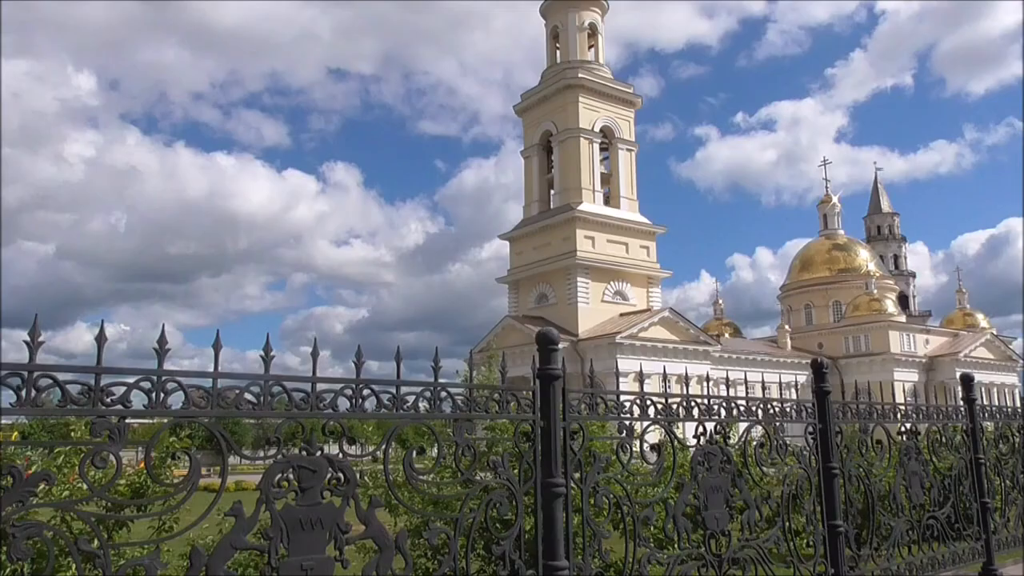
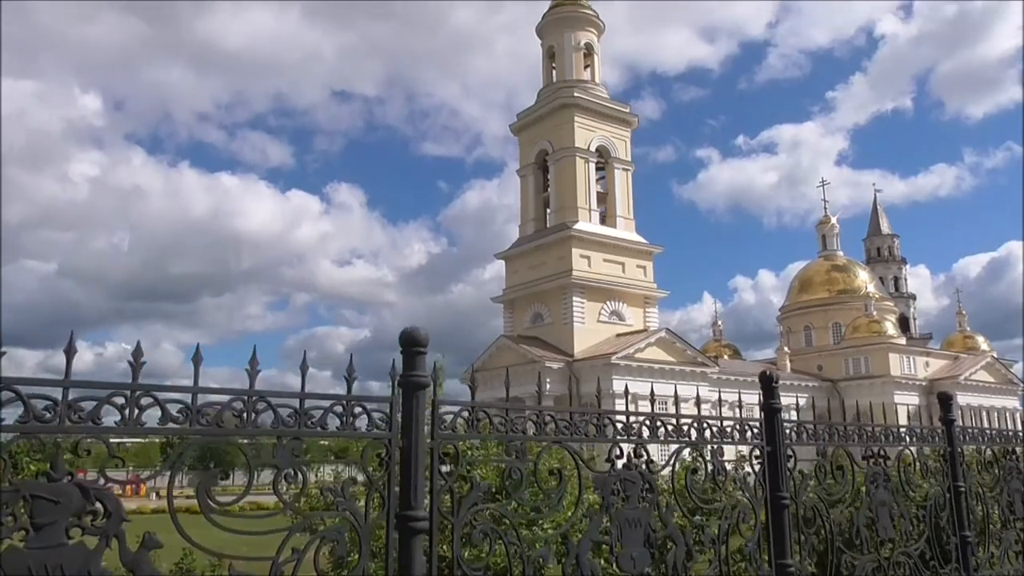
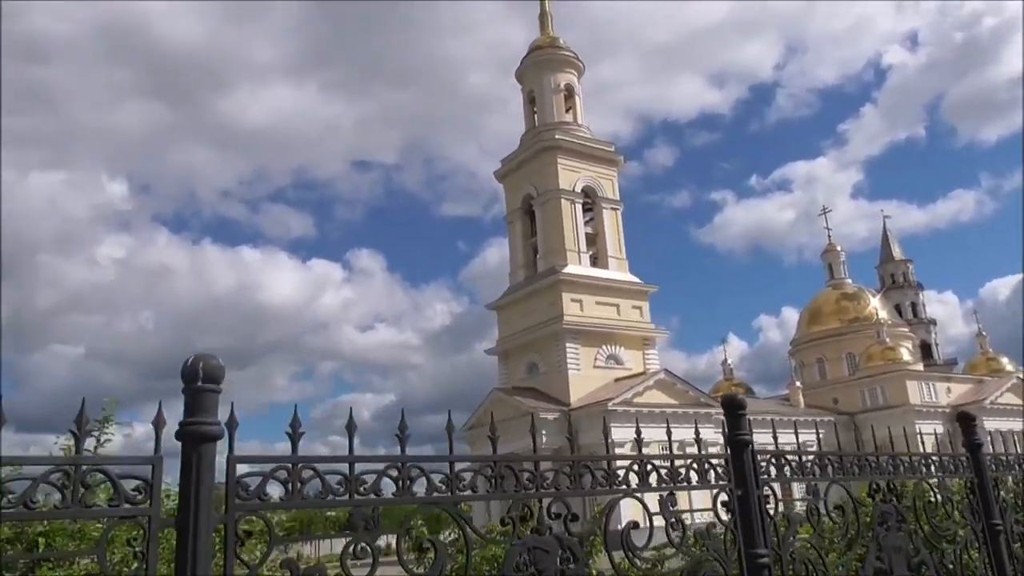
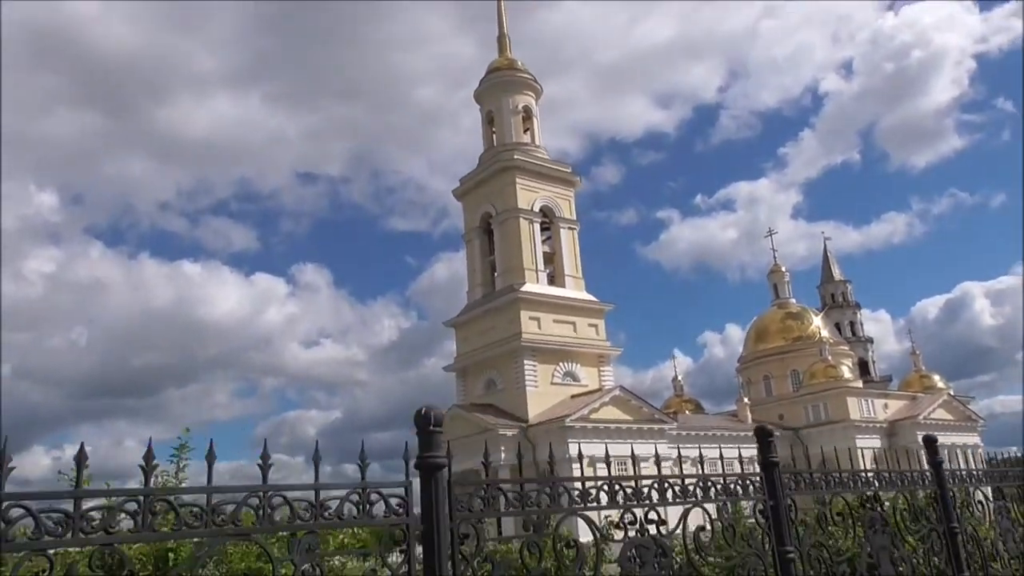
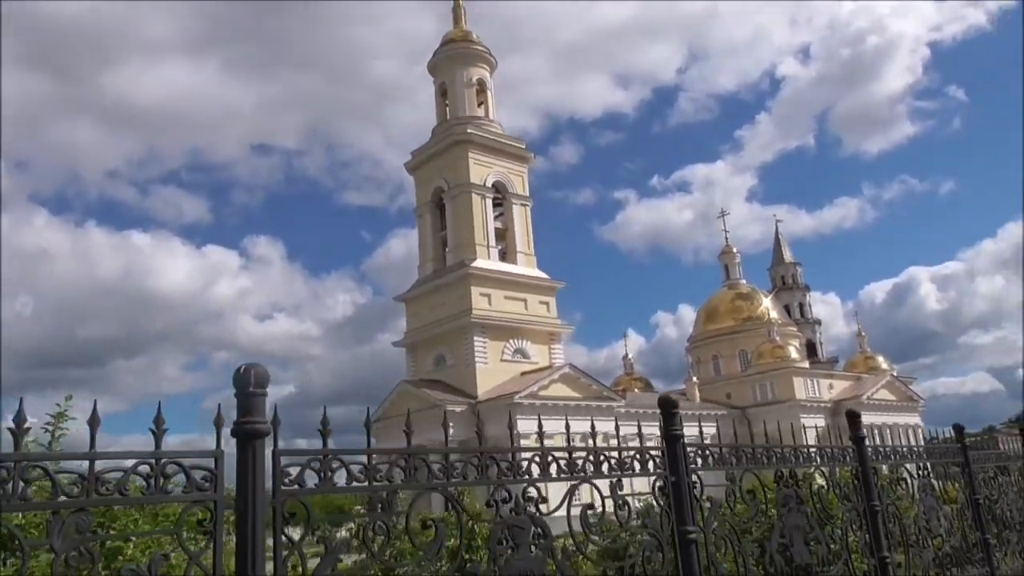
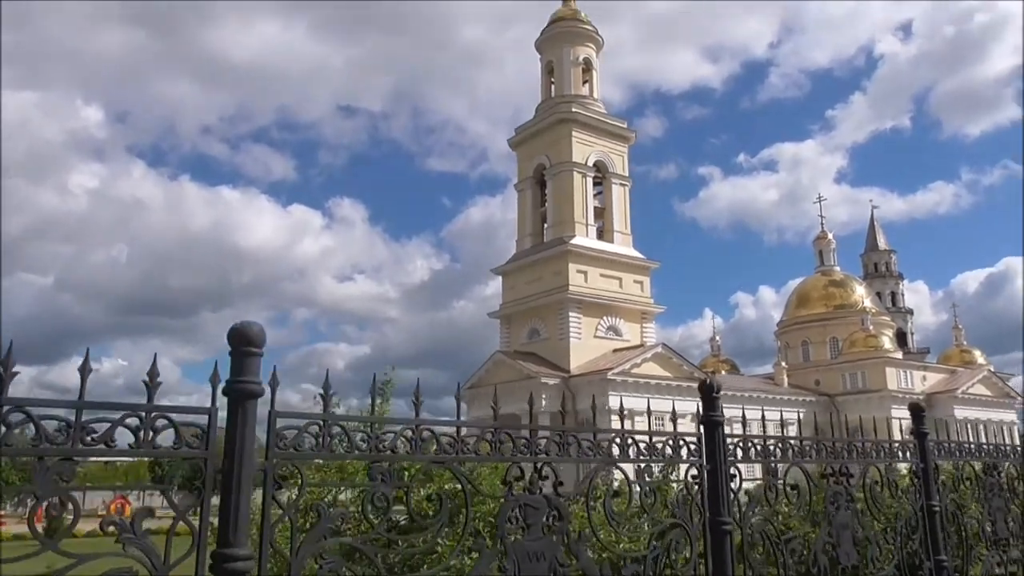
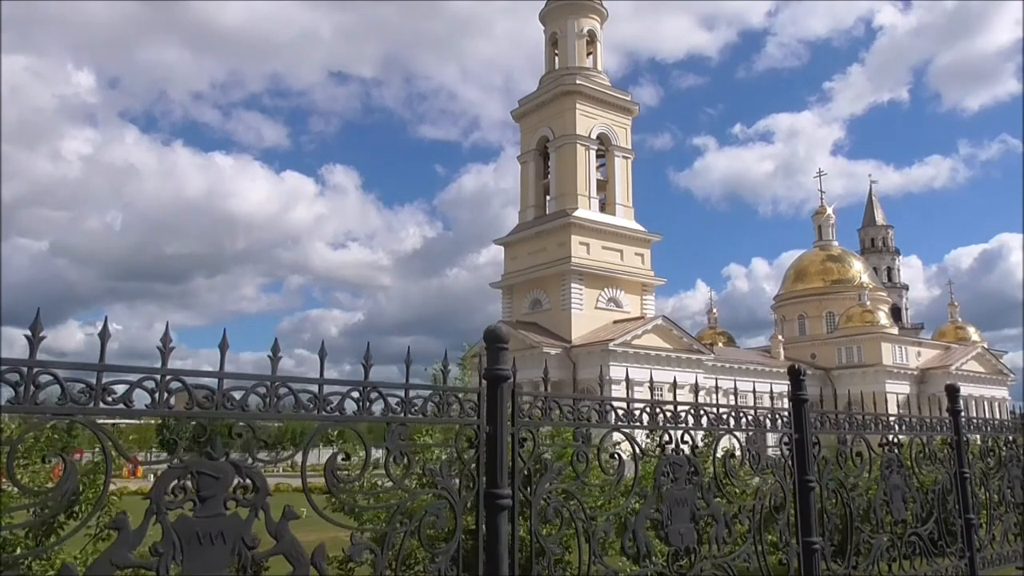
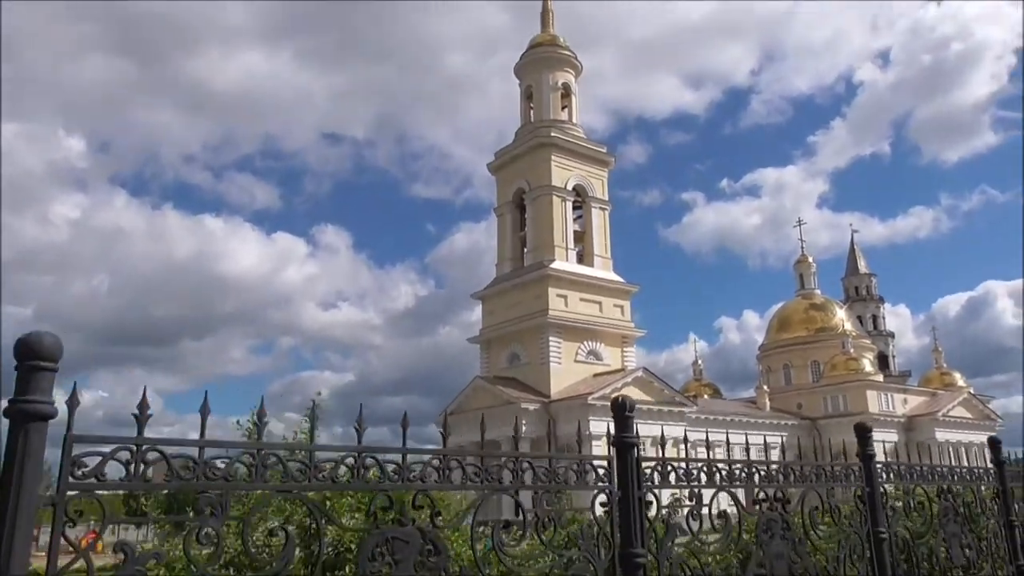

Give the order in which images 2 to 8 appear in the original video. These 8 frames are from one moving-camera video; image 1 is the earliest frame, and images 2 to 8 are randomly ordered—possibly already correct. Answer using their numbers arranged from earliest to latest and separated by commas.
7, 2, 6, 8, 4, 5, 3
